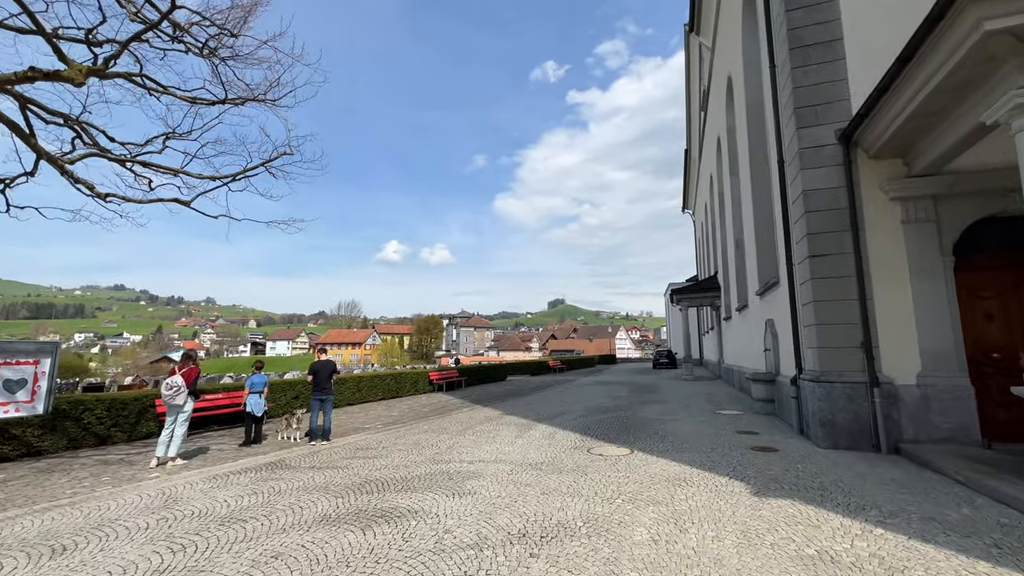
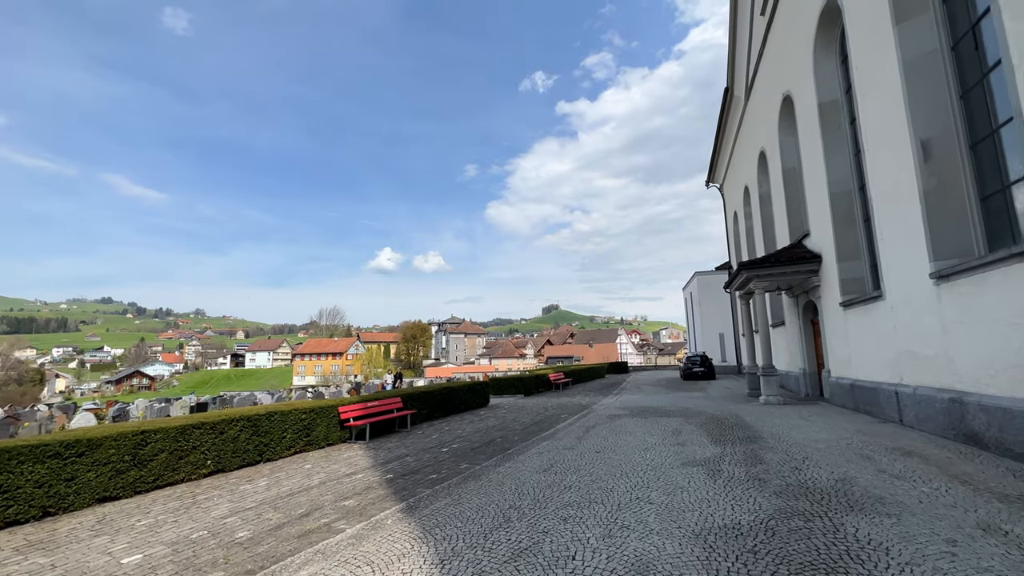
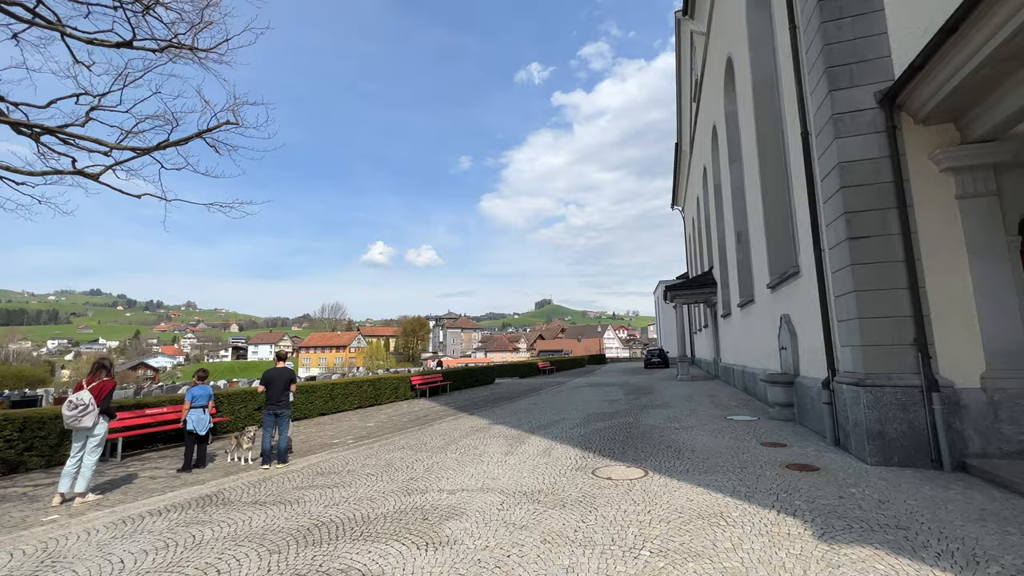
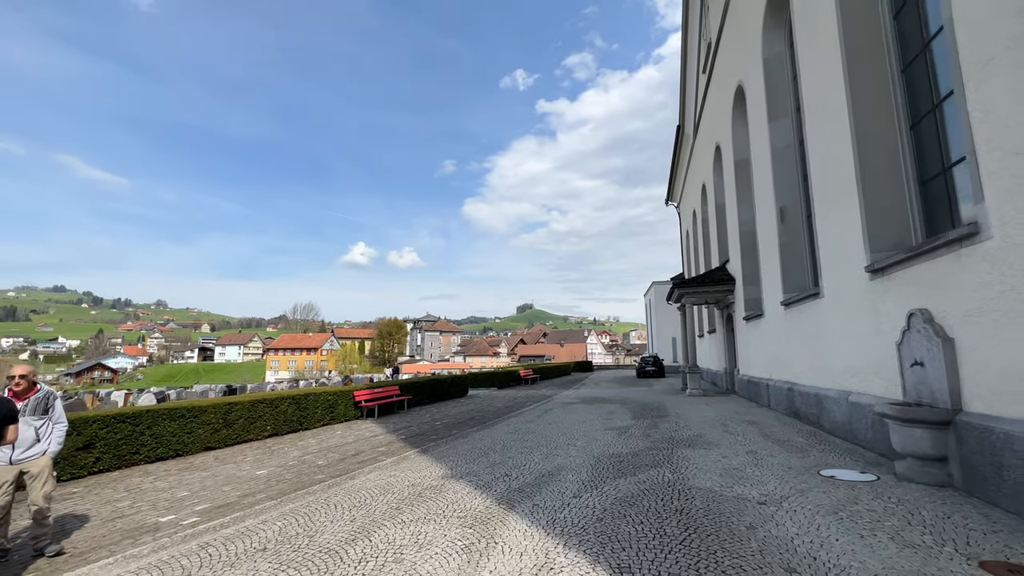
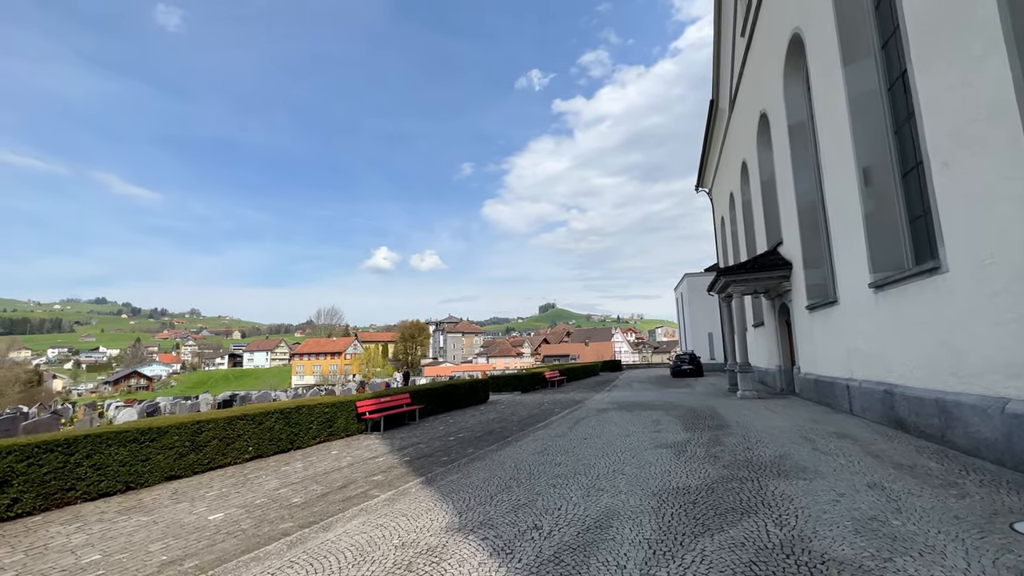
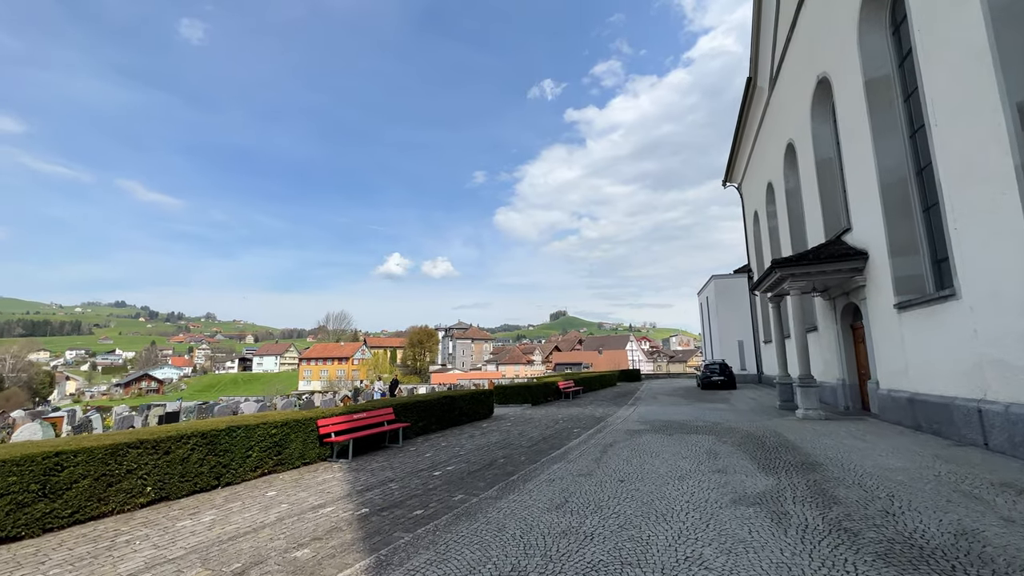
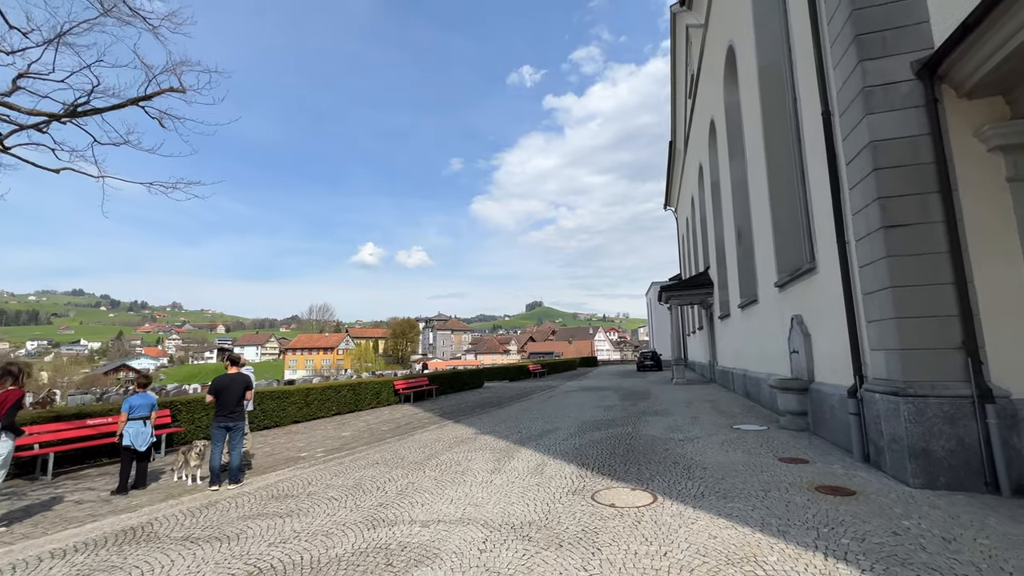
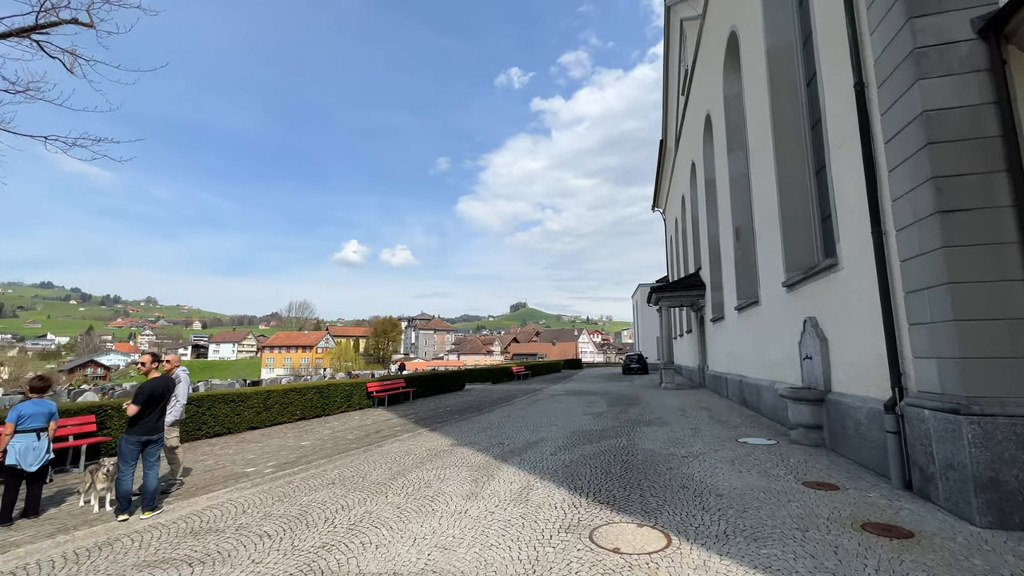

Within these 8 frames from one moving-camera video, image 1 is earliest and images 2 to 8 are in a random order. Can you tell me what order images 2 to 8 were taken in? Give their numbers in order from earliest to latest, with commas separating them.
3, 7, 8, 4, 5, 2, 6
